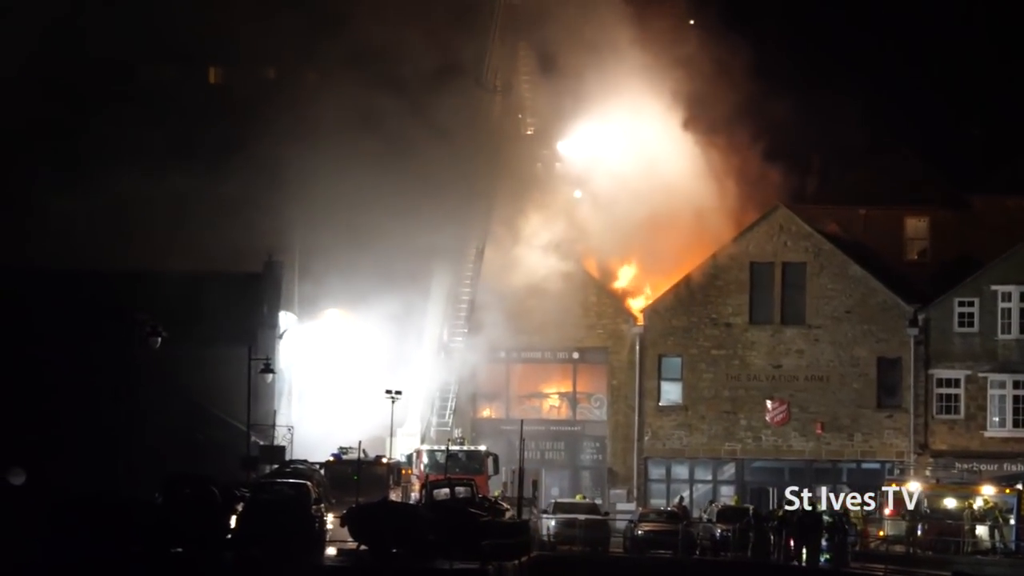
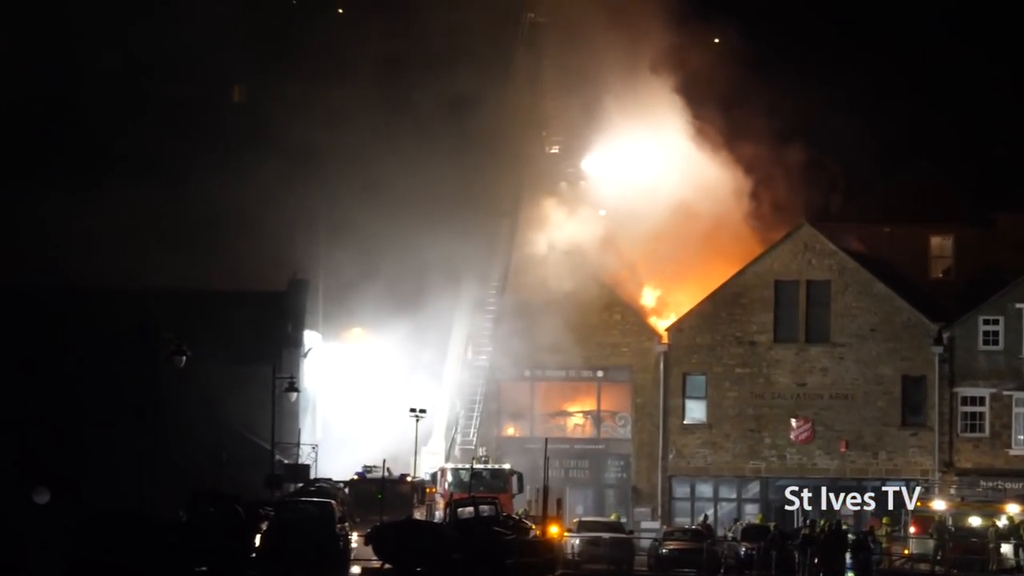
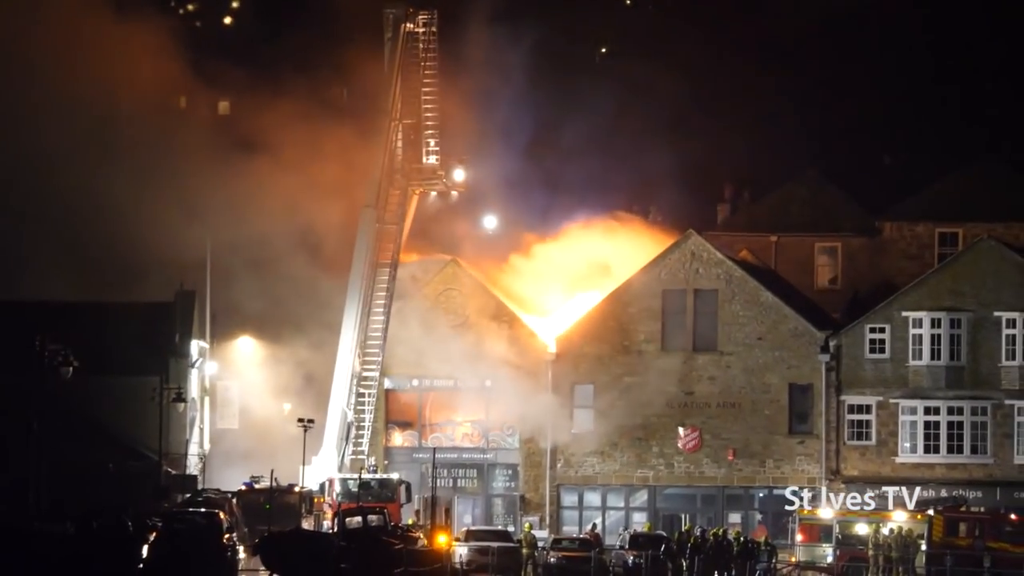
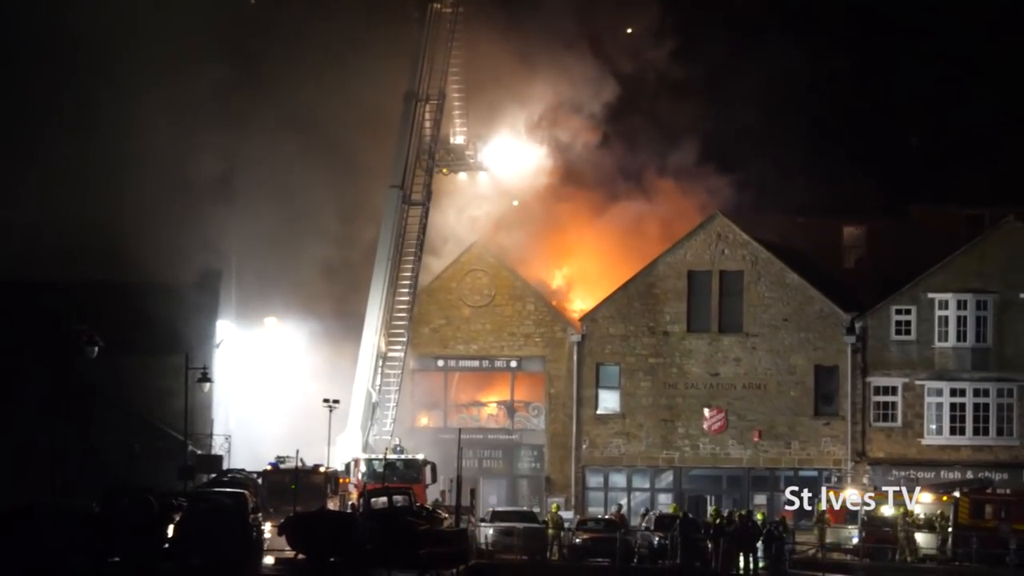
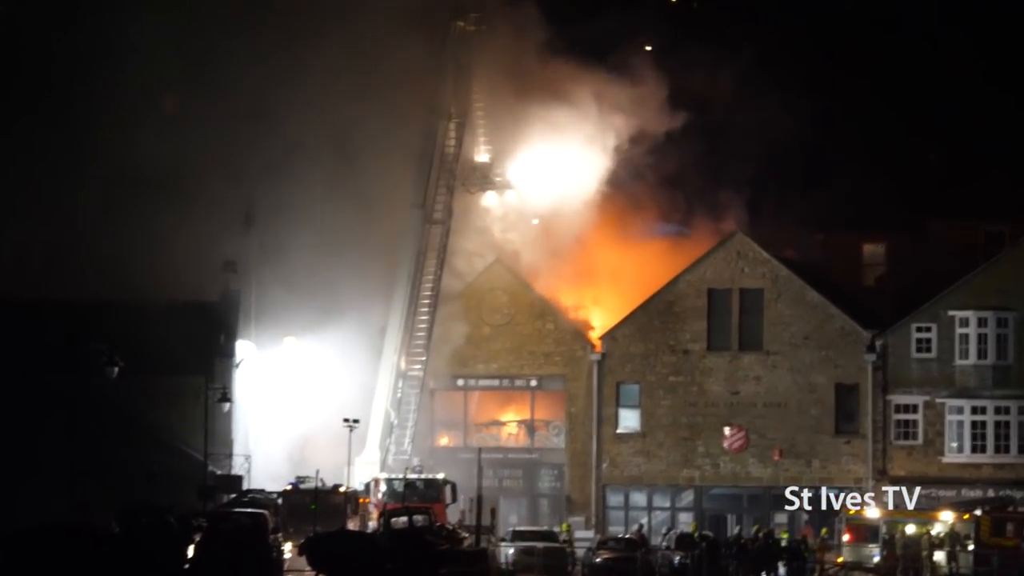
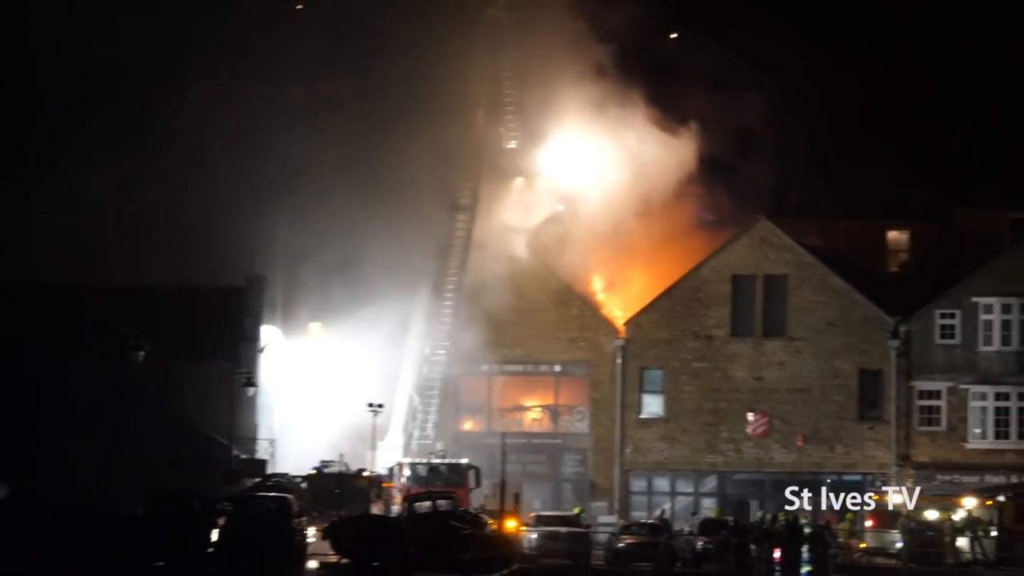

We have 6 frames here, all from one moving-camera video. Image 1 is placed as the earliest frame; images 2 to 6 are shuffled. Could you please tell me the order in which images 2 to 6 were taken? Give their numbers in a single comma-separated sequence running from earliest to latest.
2, 6, 5, 4, 3
